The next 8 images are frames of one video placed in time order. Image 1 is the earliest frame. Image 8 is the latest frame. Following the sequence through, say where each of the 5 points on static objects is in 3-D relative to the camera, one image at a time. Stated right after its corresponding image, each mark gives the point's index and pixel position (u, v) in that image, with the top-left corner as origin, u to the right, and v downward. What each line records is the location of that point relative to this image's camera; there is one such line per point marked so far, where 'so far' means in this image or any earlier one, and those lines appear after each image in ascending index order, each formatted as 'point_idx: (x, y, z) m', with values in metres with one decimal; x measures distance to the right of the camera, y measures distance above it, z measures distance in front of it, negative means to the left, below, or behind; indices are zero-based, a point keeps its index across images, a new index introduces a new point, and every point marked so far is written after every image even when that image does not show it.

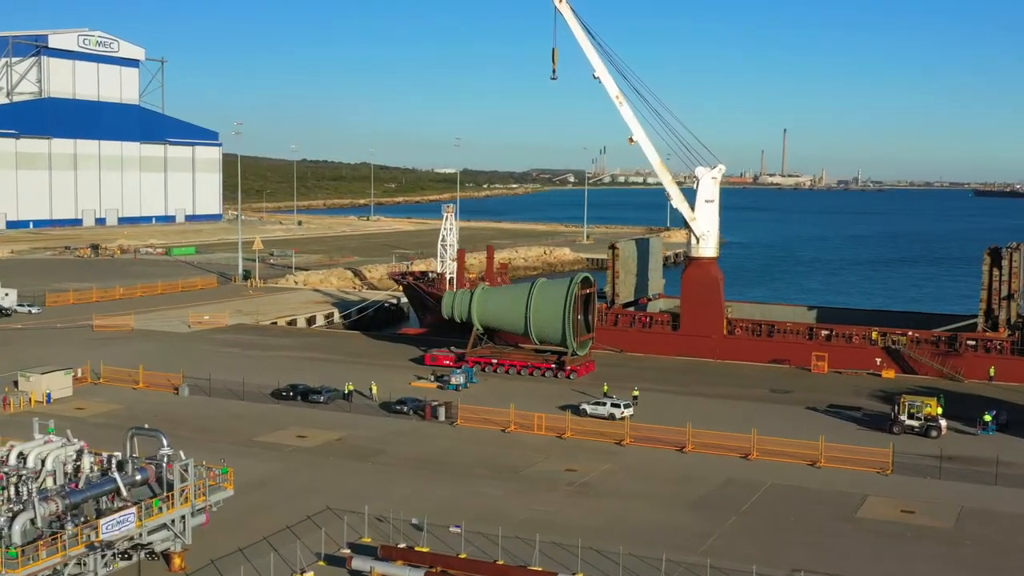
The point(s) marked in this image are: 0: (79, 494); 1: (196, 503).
0: (-6.0, -2.9, +13.7) m
1: (-4.8, -3.3, +14.9) m
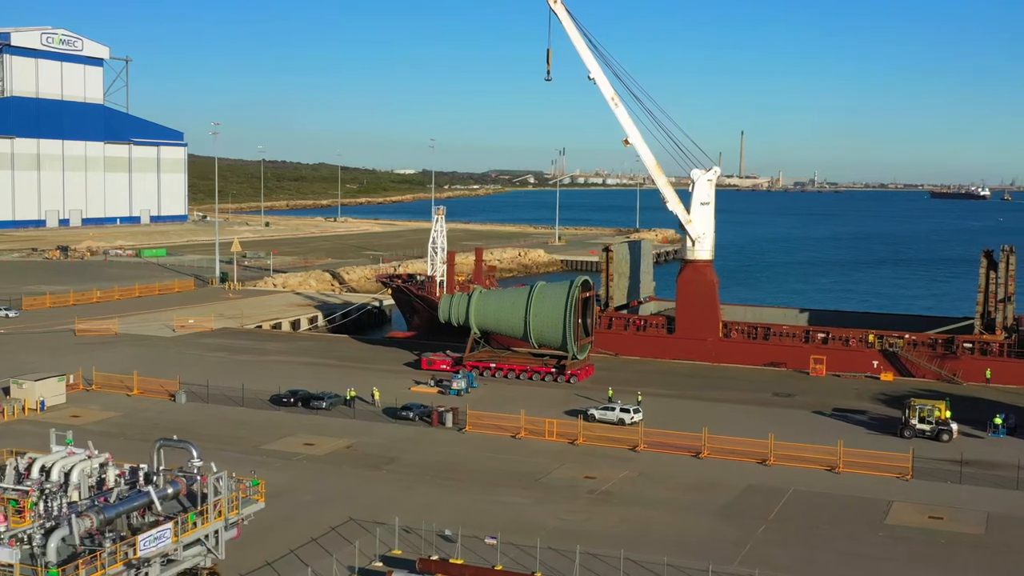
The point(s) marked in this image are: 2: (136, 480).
0: (-5.3, -2.9, +13.1) m
1: (-4.1, -3.3, +14.4) m
2: (-5.7, -2.9, +14.9) m
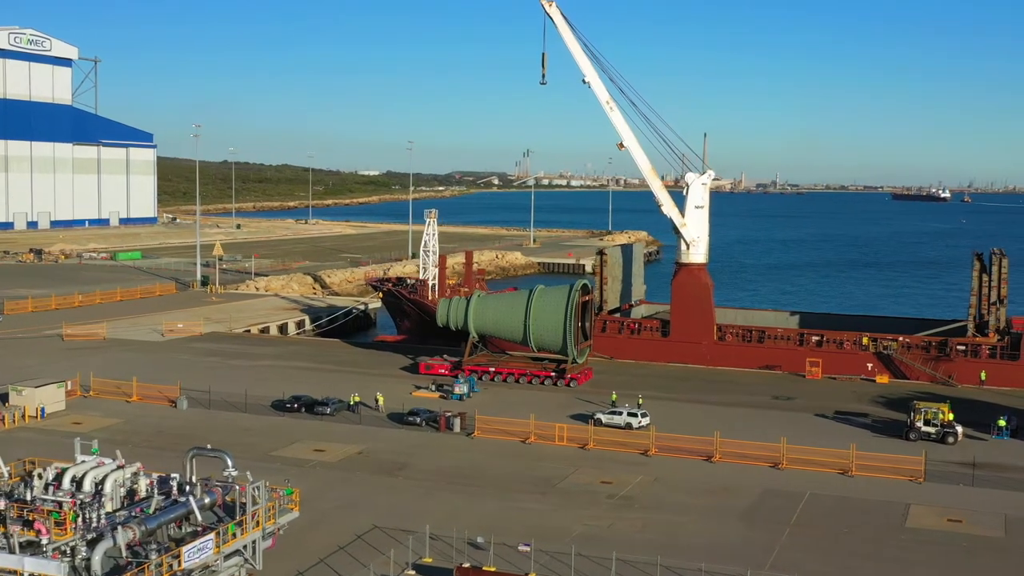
0: (-4.7, -3.0, +12.9) m
1: (-3.5, -3.4, +14.2) m
2: (-5.1, -3.0, +14.7) m
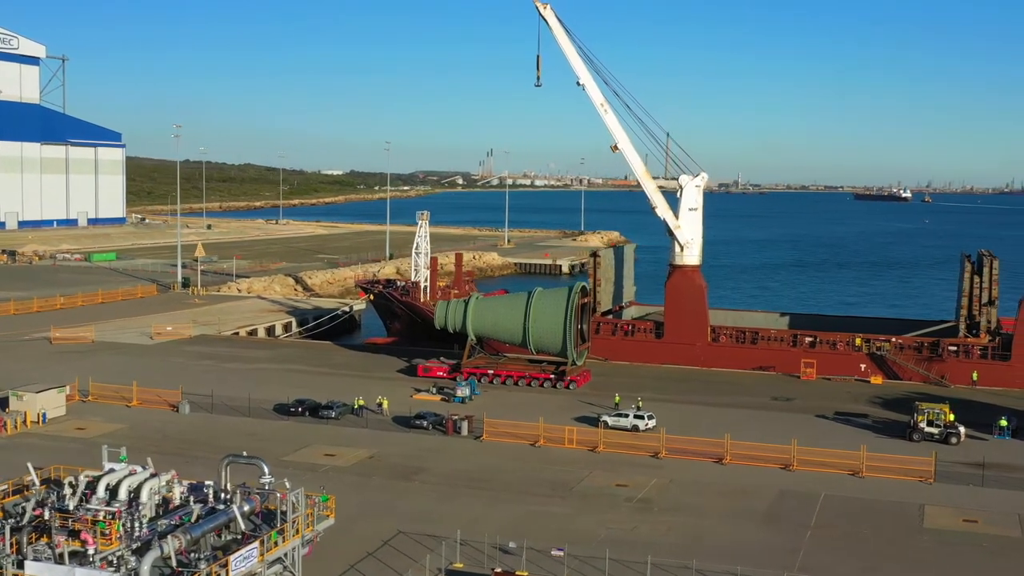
0: (-4.1, -3.1, +12.8) m
1: (-3.0, -3.5, +14.1) m
2: (-4.6, -3.1, +14.6) m
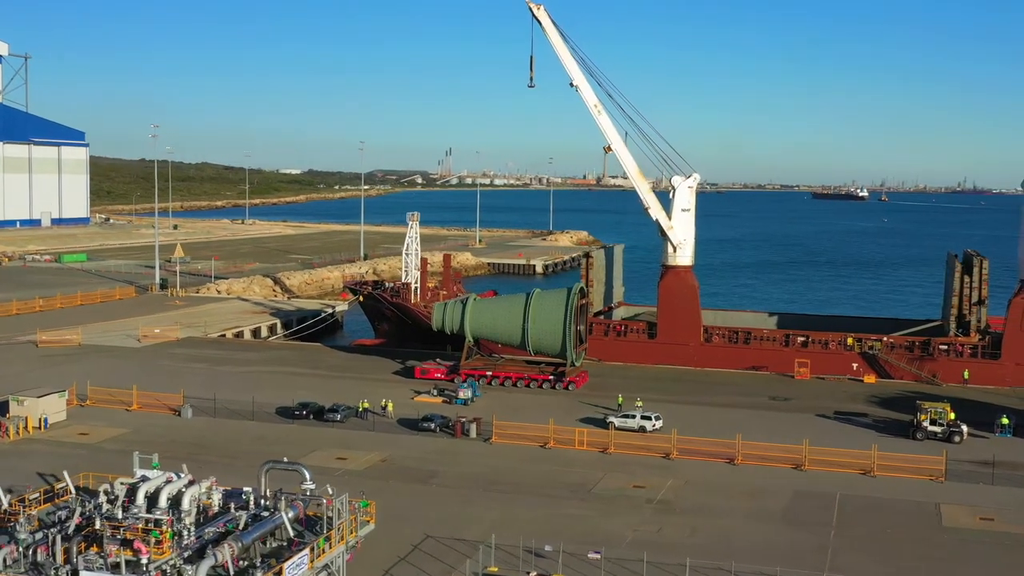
0: (-3.4, -3.2, +12.7) m
1: (-2.3, -3.6, +14.0) m
2: (-3.9, -3.2, +14.4) m
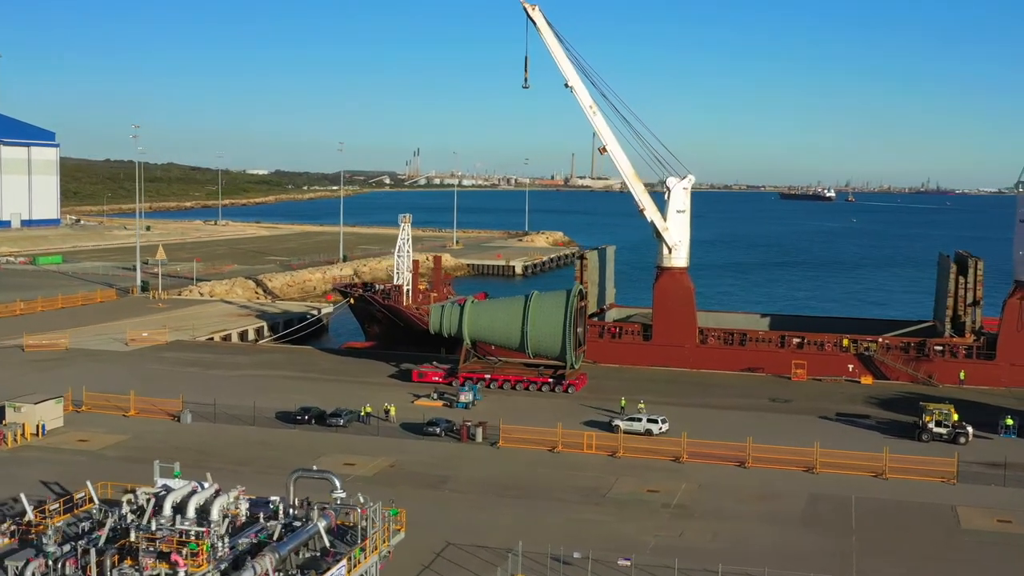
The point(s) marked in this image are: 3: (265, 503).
0: (-2.9, -3.3, +12.4) m
1: (-1.8, -3.7, +13.7) m
2: (-3.4, -3.2, +14.1) m
3: (-3.6, -3.2, +14.5) m
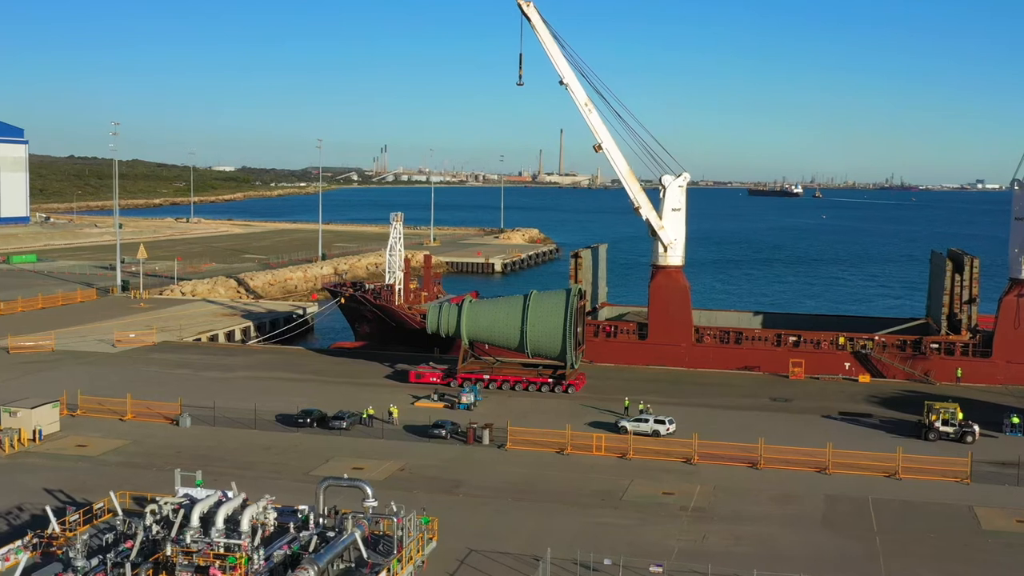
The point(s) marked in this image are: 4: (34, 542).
0: (-2.3, -3.3, +12.0) m
1: (-1.3, -3.7, +13.4) m
2: (-2.9, -3.3, +13.7) m
3: (-3.1, -3.2, +14.1) m
4: (-6.6, -3.5, +13.5) m
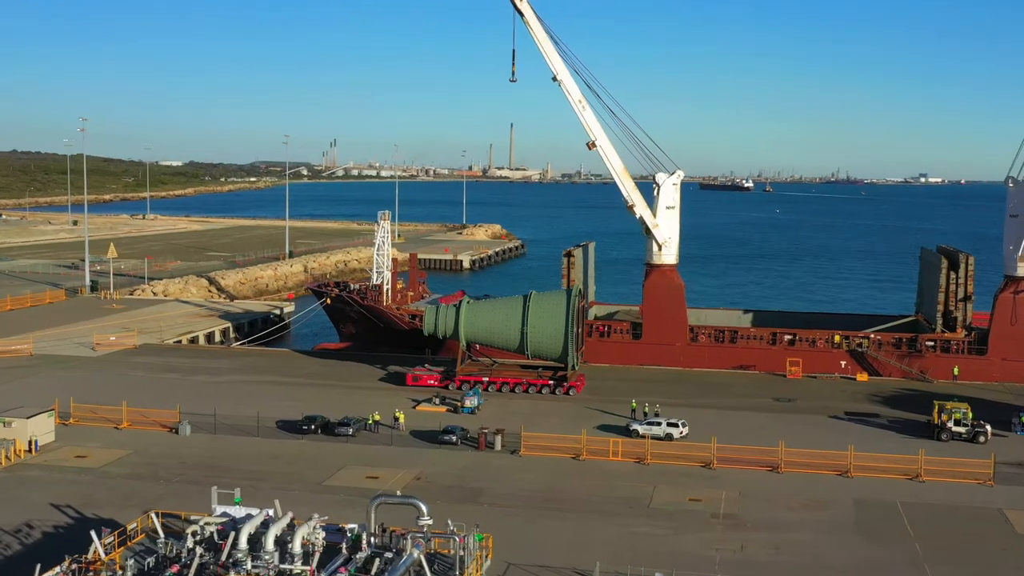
0: (-1.4, -3.4, +11.4) m
1: (-0.4, -3.8, +12.8) m
2: (-2.1, -3.4, +13.0) m
3: (-2.3, -3.3, +13.4) m
4: (-5.8, -3.6, +12.7) m
